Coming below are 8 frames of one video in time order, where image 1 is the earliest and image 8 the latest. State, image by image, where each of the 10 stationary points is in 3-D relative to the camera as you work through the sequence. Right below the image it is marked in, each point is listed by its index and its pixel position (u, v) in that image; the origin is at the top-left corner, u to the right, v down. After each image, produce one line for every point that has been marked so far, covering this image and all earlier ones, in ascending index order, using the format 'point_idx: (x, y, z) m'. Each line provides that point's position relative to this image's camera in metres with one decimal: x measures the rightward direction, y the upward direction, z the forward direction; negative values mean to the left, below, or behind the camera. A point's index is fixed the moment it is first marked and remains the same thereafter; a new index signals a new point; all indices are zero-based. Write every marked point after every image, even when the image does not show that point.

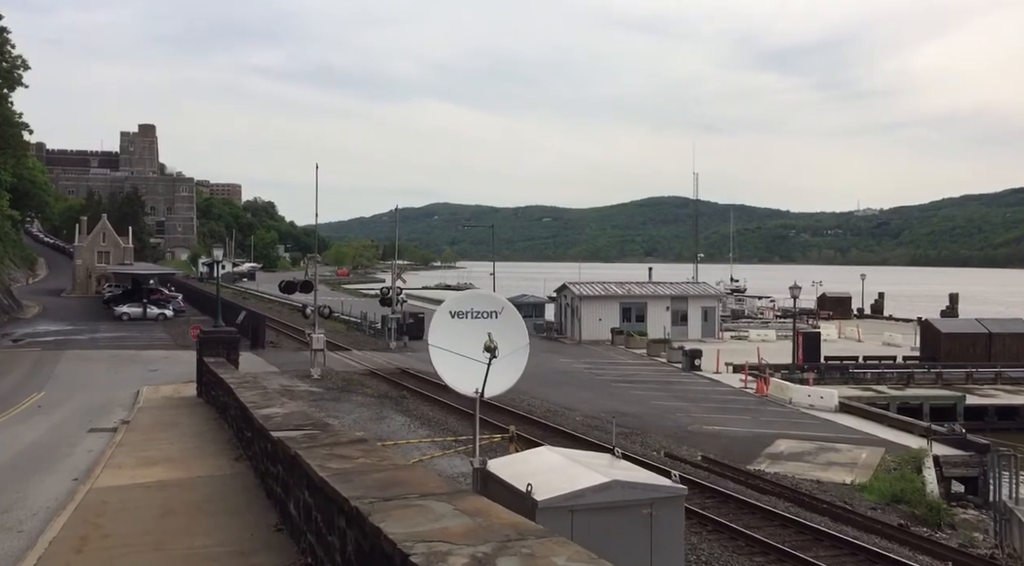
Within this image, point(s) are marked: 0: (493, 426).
0: (-0.3, -2.9, +19.1) m
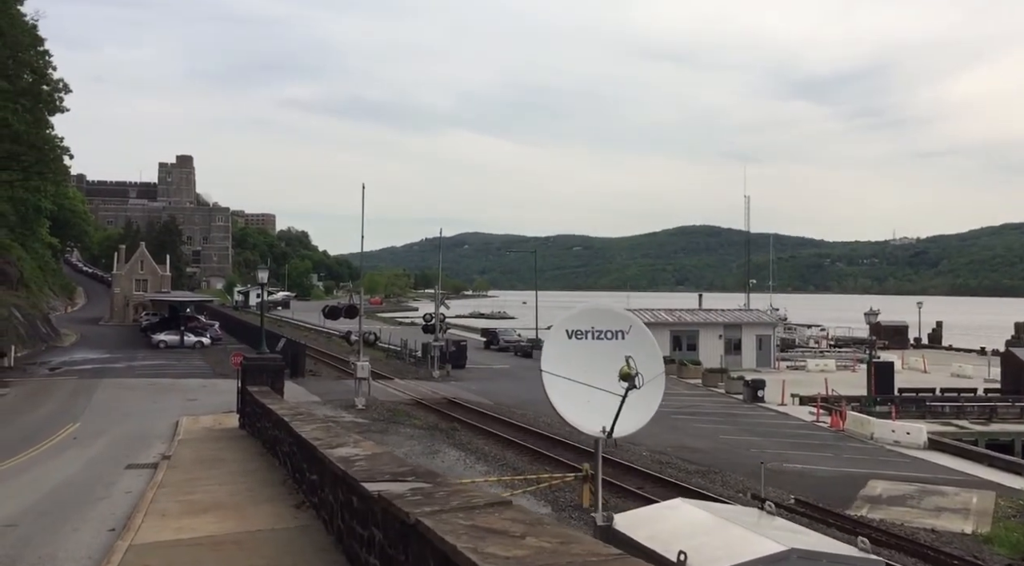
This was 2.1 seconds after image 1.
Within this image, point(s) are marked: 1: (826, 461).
0: (+0.9, -3.4, +17.6) m
1: (+6.7, -3.8, +20.0) m
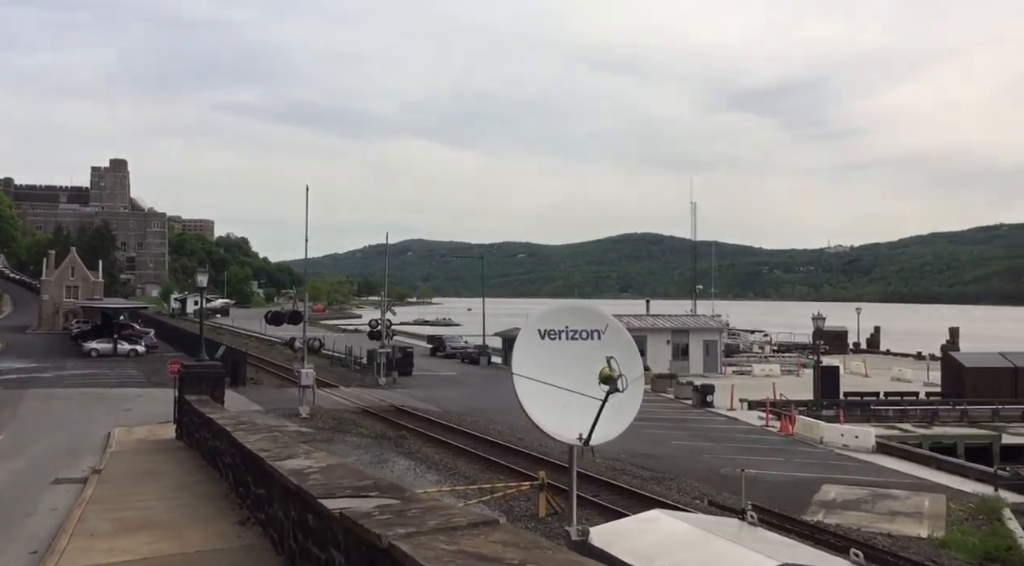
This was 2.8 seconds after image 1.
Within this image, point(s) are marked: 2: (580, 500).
0: (0.0, -3.5, +17.2) m
1: (+5.7, -3.9, +19.9) m
2: (+1.1, -3.5, +14.9) m
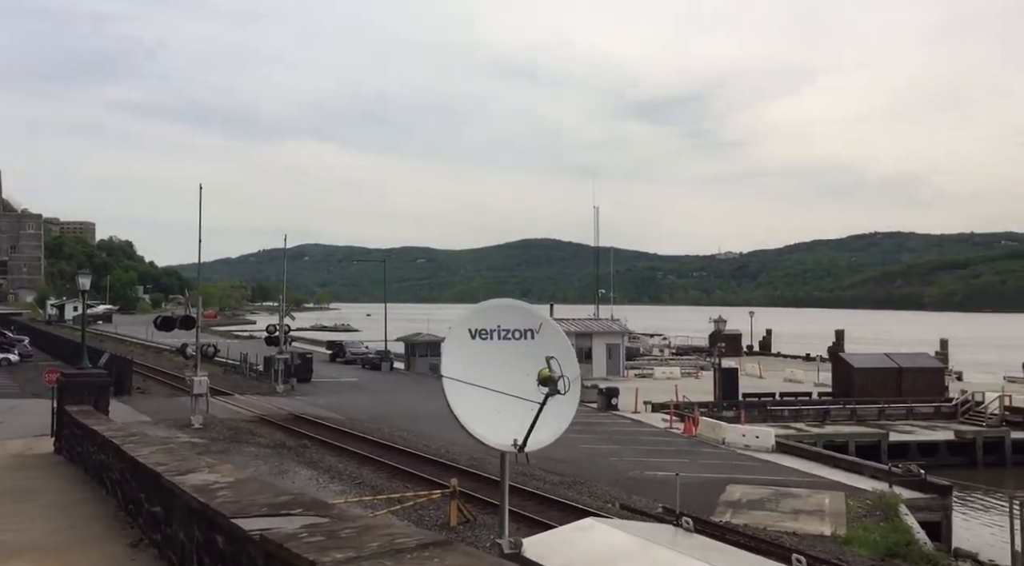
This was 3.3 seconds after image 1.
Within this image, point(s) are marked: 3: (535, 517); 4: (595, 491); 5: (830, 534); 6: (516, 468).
0: (-1.6, -3.5, +16.7) m
1: (+3.7, -4.0, +20.0) m
2: (-0.3, -3.5, +14.5) m
3: (+0.5, -3.6, +13.9) m
4: (+1.5, -3.7, +16.6) m
5: (+4.8, -3.8, +14.0) m
6: (+0.1, -3.8, +19.0) m
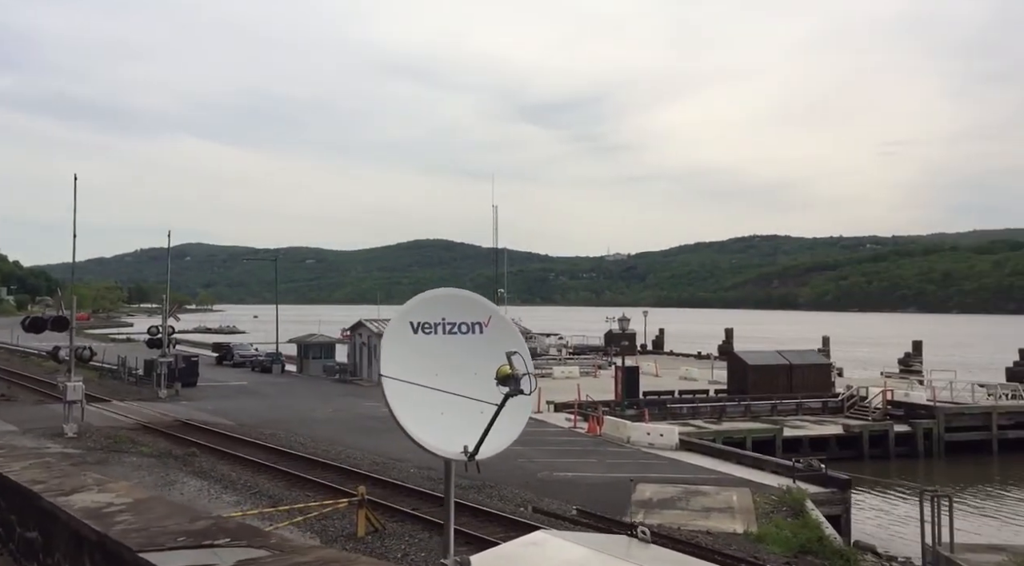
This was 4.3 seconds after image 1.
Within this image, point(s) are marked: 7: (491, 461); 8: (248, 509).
0: (-3.2, -3.4, +15.8) m
1: (+1.7, -3.9, +19.7) m
2: (-1.6, -3.4, +13.8) m
3: (-0.7, -3.5, +13.3) m
4: (-0.1, -3.7, +16.1) m
5: (+3.5, -3.7, +13.9) m
6: (-1.8, -3.8, +18.3) m
7: (-0.4, -3.8, +19.9) m
8: (-4.0, -3.5, +14.2) m
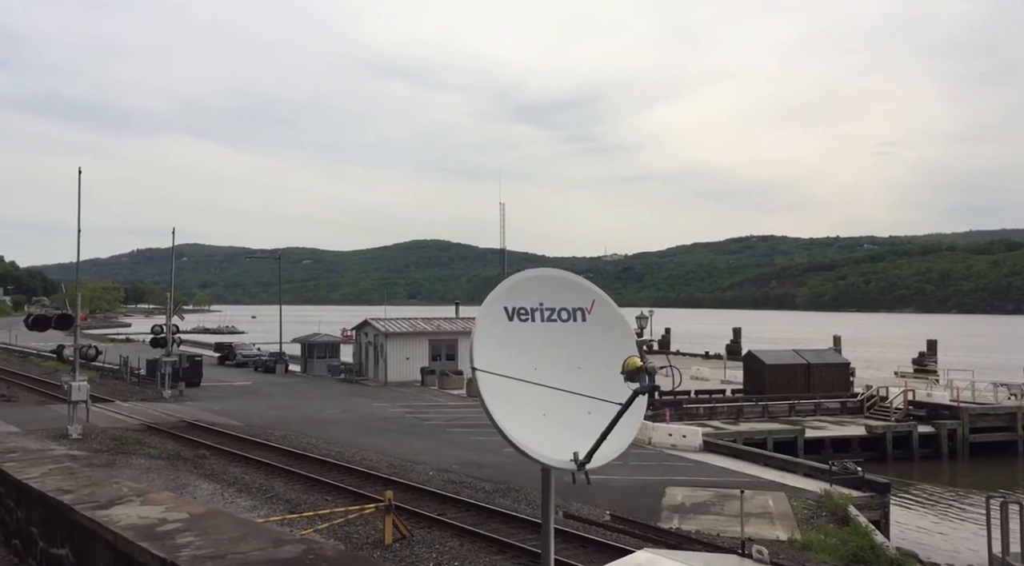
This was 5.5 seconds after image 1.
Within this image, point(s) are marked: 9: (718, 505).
0: (-2.8, -3.4, +15.1) m
1: (+2.1, -3.8, +19.0) m
2: (-1.2, -3.4, +13.2) m
3: (-0.3, -3.4, +12.6) m
4: (+0.3, -3.6, +15.4) m
5: (+3.9, -3.7, +13.2) m
6: (-1.3, -3.7, +17.6) m
7: (0.0, -3.8, +19.3) m
8: (-3.6, -3.4, +13.5) m
9: (+3.5, -3.7, +15.6) m
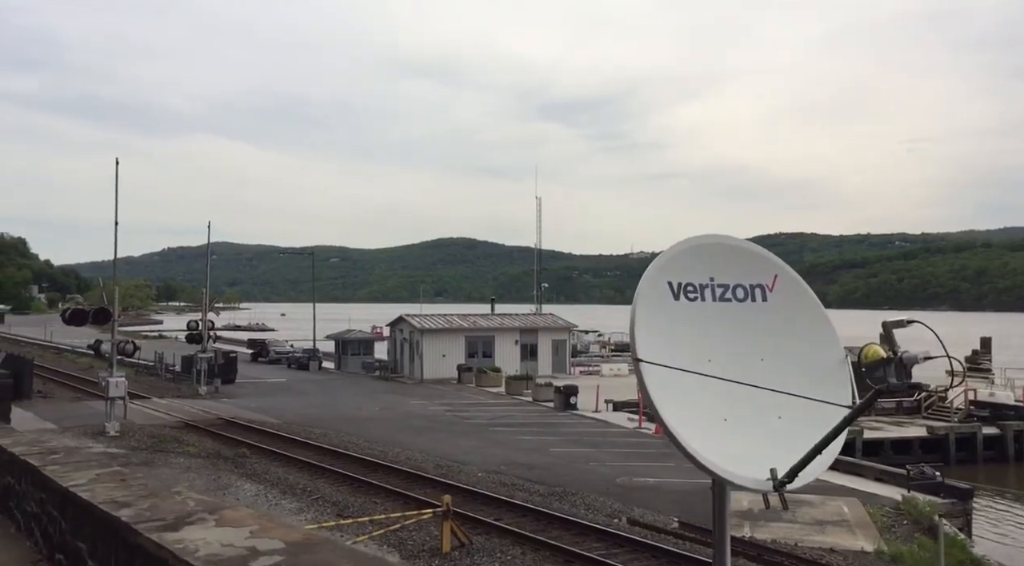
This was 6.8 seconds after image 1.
0: (-1.9, -3.2, +14.4) m
1: (+3.1, -3.7, +18.1) m
2: (-0.3, -3.2, +12.4) m
3: (+0.6, -3.3, +11.8) m
4: (+1.3, -3.5, +14.6) m
5: (+4.8, -3.5, +12.3) m
6: (-0.3, -3.6, +16.8) m
7: (+1.0, -3.6, +18.5) m
8: (-2.7, -3.2, +12.8) m
9: (+4.4, -3.6, +14.6) m
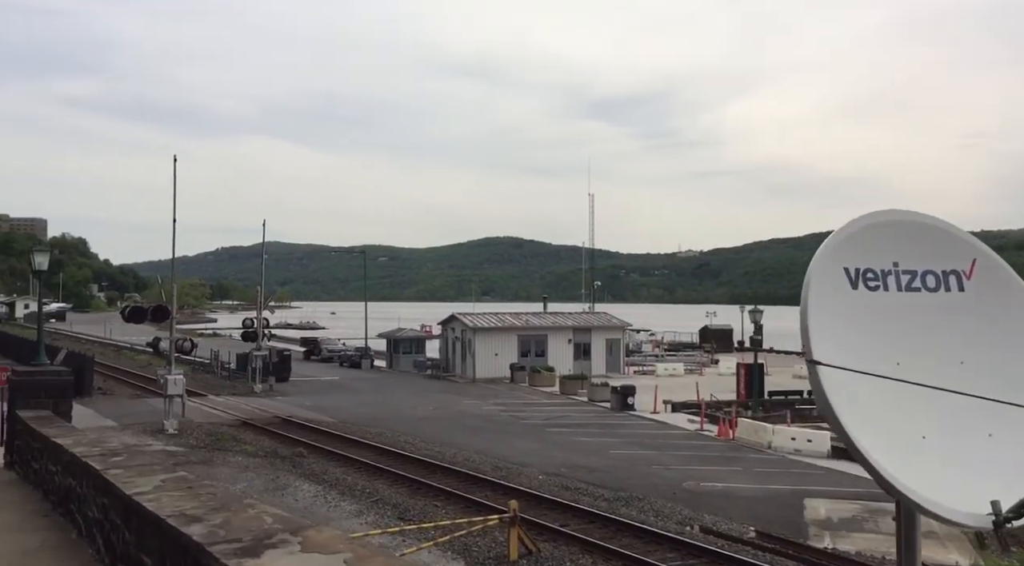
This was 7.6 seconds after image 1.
0: (-0.9, -3.2, +14.0) m
1: (+4.3, -3.7, +17.5) m
2: (+0.6, -3.2, +11.9) m
3: (+1.4, -3.3, +11.3) m
4: (+2.2, -3.4, +14.0) m
5: (+5.7, -3.5, +11.5) m
6: (+0.8, -3.5, +16.3) m
7: (+2.2, -3.6, +17.9) m
8: (-1.8, -3.2, +12.5) m
9: (+5.4, -3.5, +13.9) m
